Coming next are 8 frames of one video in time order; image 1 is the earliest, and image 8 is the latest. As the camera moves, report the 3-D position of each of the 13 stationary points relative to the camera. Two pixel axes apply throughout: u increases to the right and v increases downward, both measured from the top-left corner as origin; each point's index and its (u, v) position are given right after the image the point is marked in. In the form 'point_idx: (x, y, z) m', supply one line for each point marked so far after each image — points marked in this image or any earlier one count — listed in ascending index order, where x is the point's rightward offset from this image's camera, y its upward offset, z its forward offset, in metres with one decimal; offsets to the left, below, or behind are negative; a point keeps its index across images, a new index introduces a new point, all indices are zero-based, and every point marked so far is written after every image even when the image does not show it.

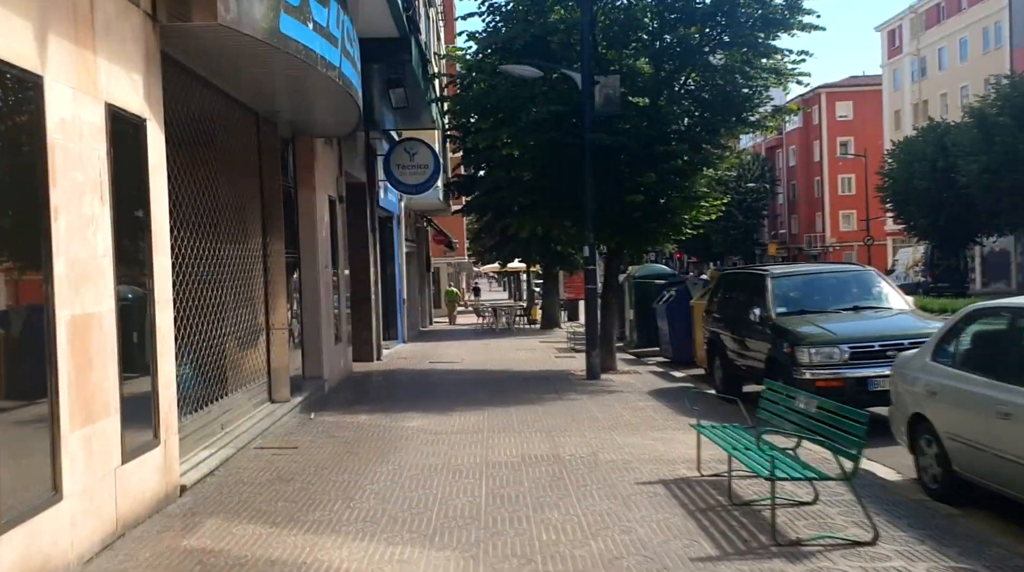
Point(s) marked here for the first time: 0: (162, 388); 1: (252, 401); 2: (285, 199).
0: (-2.5, -0.7, +6.7) m
1: (-2.9, -1.3, +10.5) m
2: (-2.9, +1.1, +12.0) m
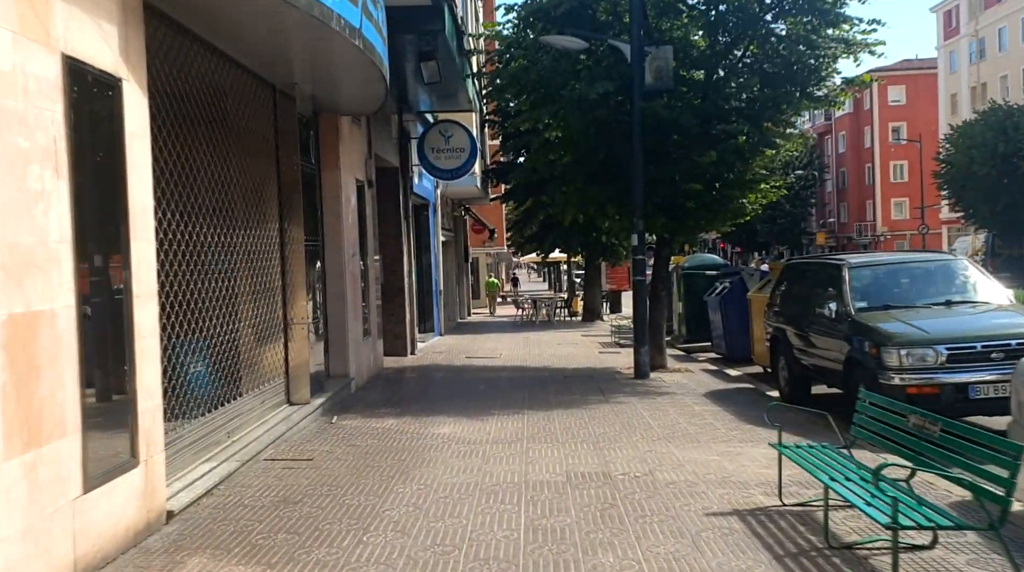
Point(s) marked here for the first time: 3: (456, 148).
0: (-2.2, -0.7, +5.6) m
1: (-2.5, -1.2, +9.5) m
2: (-2.4, +1.2, +11.0) m
3: (-1.1, +2.6, +18.0) m
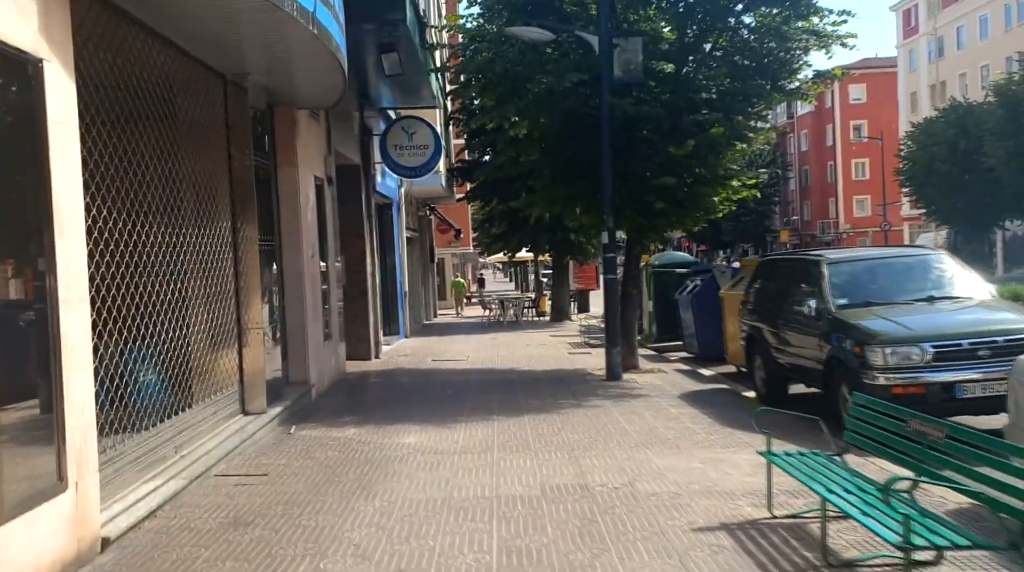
0: (-2.4, -0.7, +5.1) m
1: (-2.8, -1.2, +8.9) m
2: (-2.8, +1.2, +10.4) m
3: (-1.7, +2.6, +17.5) m
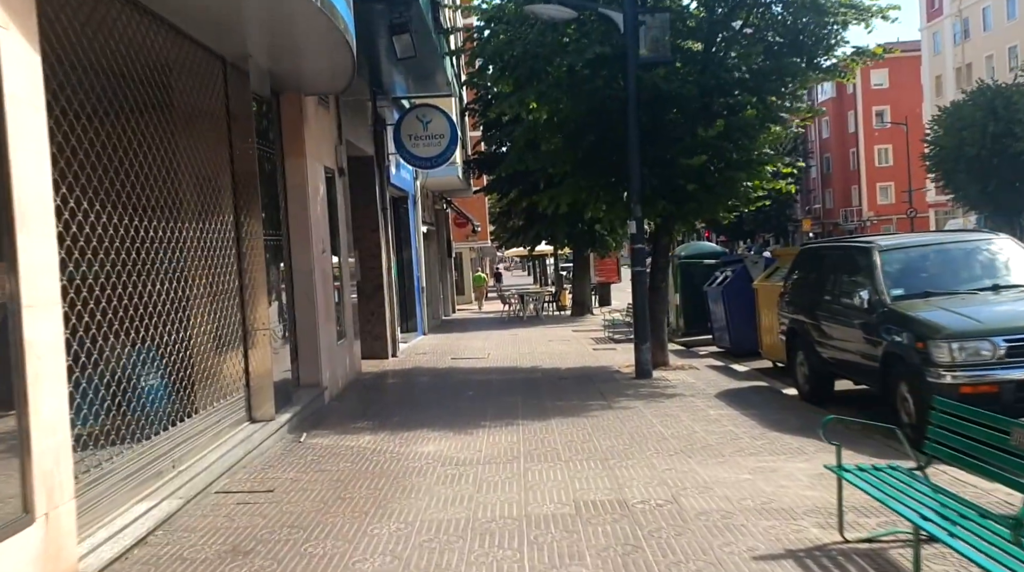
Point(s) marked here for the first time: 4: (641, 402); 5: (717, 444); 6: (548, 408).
0: (-2.2, -0.7, +4.4) m
1: (-2.5, -1.2, +8.3) m
2: (-2.6, +1.2, +9.8) m
3: (-1.4, +2.7, +16.8) m
4: (+1.4, -1.3, +10.2) m
5: (+1.7, -1.3, +7.7) m
6: (+0.4, -1.3, +10.1) m
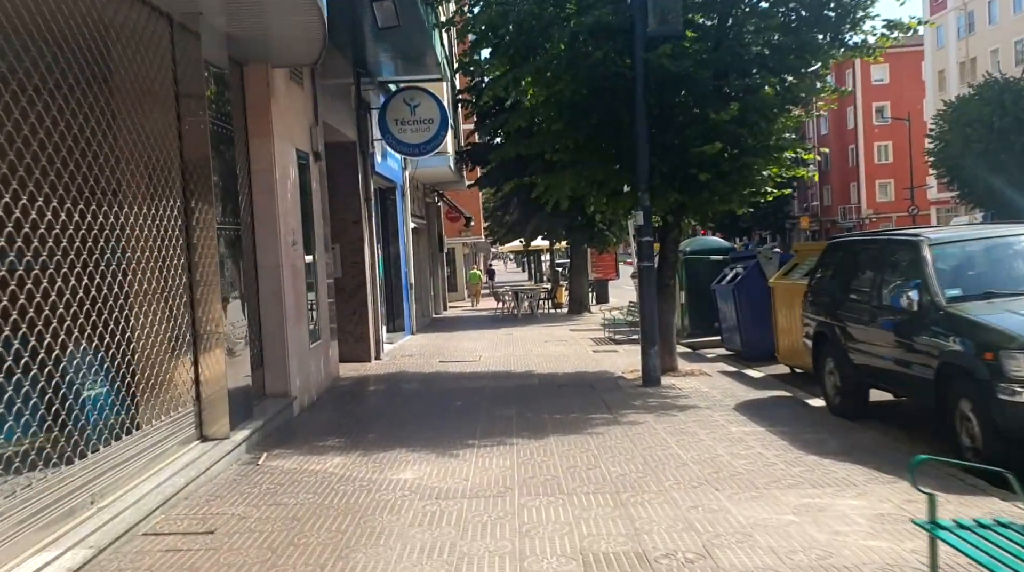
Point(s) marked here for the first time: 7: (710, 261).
0: (-2.2, -0.7, +3.2) m
1: (-2.6, -1.2, +7.1) m
2: (-2.6, +1.3, +8.5) m
3: (-1.5, +2.8, +15.6) m
4: (+1.3, -1.2, +9.0) m
5: (+1.6, -1.3, +6.5) m
6: (+0.3, -1.3, +8.9) m
7: (+3.5, +0.4, +16.4) m
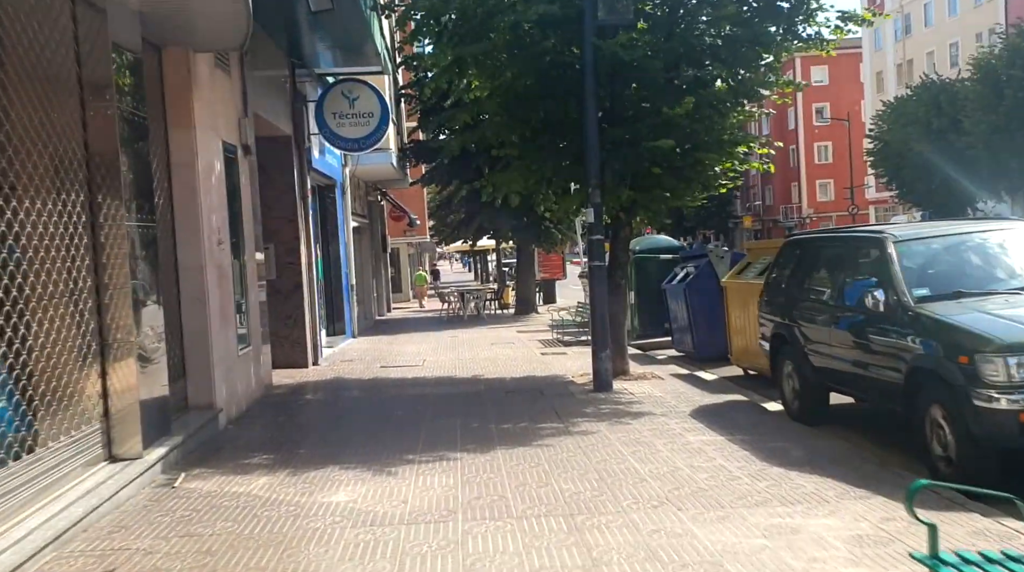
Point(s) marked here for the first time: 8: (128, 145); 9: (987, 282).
0: (-2.4, -0.7, +2.5) m
1: (-3.0, -1.2, +6.3) m
2: (-3.1, +1.2, +7.8) m
3: (-2.4, +2.7, +14.9) m
4: (+0.8, -1.2, +8.5) m
5: (+1.3, -1.3, +6.0) m
6: (-0.2, -1.3, +8.3) m
7: (+2.5, +0.4, +16.0) m
8: (-3.0, +1.1, +7.5) m
9: (+3.6, +0.1, +7.3) m
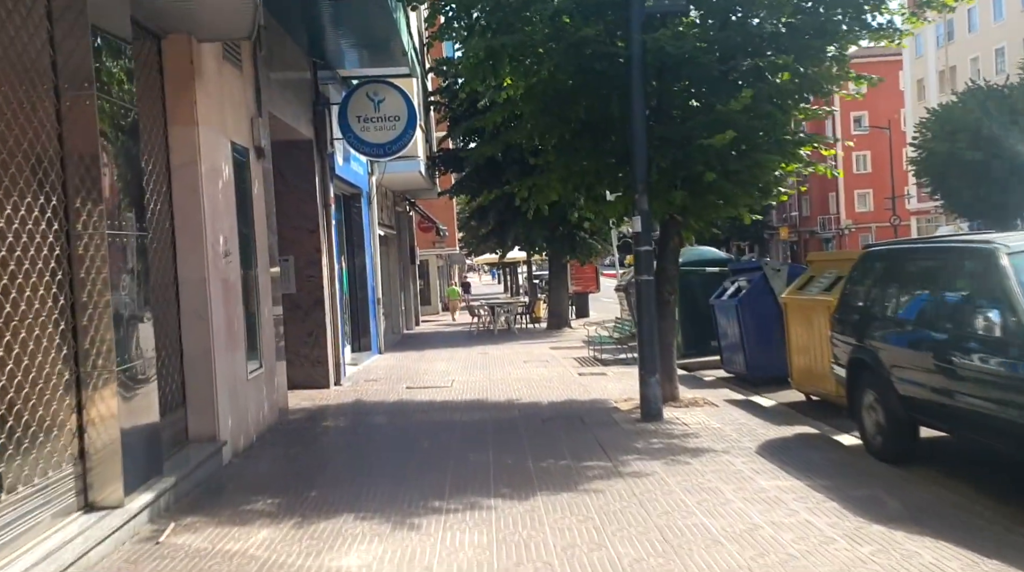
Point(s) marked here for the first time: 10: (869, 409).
0: (-2.3, -0.8, +1.6) m
1: (-2.7, -1.3, +5.4) m
2: (-2.8, +1.1, +6.9) m
3: (-1.8, +2.5, +14.0) m
4: (+1.2, -1.4, +7.4) m
5: (+1.5, -1.4, +4.9) m
6: (+0.1, -1.4, +7.2) m
7: (+3.1, +0.2, +14.9) m
8: (-2.7, +1.0, +6.5) m
9: (+3.9, -0.1, +6.1) m
10: (+3.0, -1.0, +7.9) m
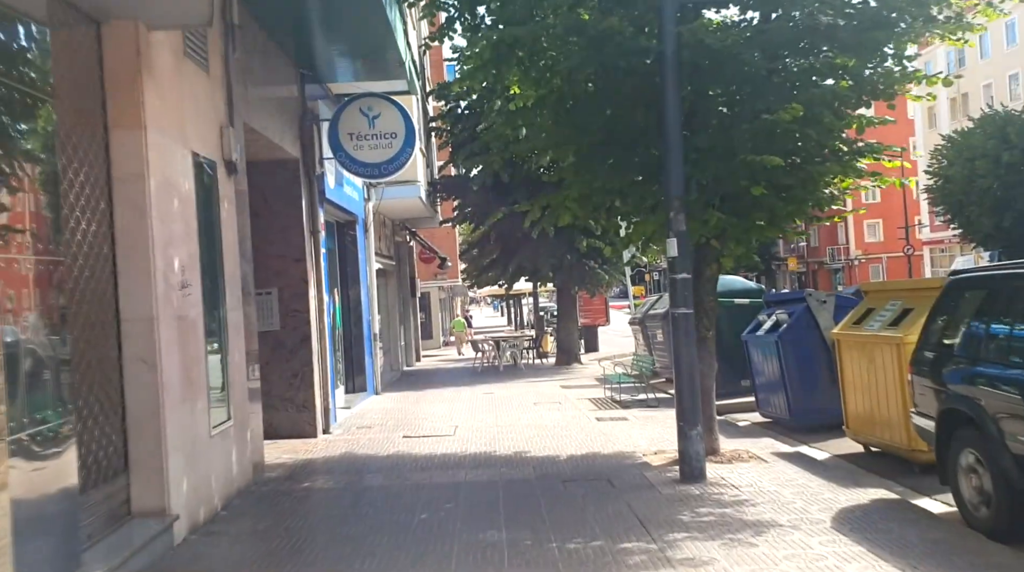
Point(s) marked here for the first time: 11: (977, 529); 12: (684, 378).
0: (-2.2, -0.8, +0.1) m
1: (-2.6, -1.5, +3.9) m
2: (-2.7, +0.9, +5.5) m
3: (-1.7, +2.0, +12.7) m
4: (+1.3, -1.6, +5.9) m
5: (+1.6, -1.5, +3.4) m
6: (+0.3, -1.7, +5.8) m
7: (+3.2, -0.3, +13.5) m
8: (-2.6, +0.8, +5.1) m
9: (+4.0, -0.2, +4.7) m
10: (+3.1, -1.3, +6.5) m
11: (+3.1, -1.6, +6.3) m
12: (+1.5, -0.8, +8.3) m
